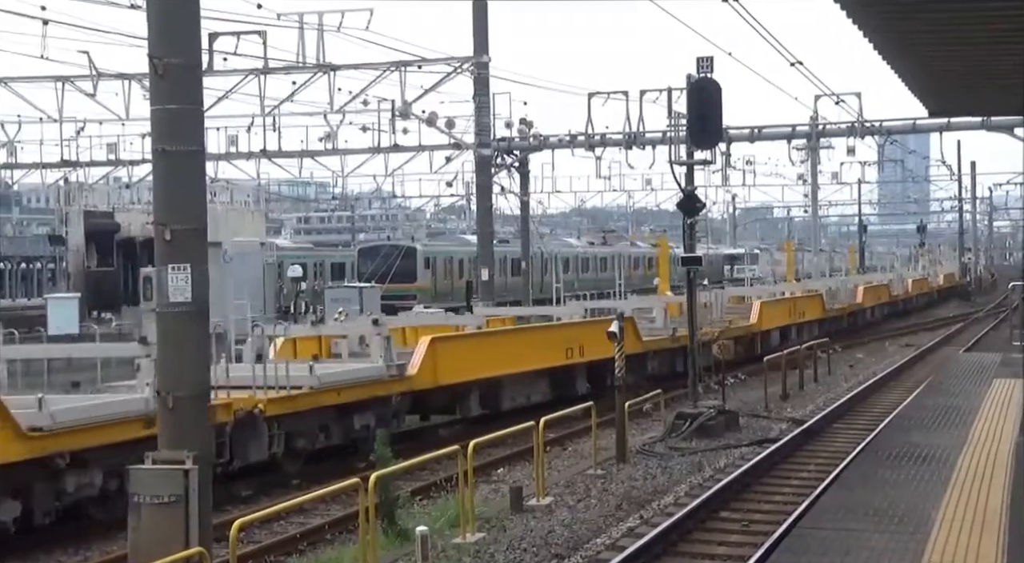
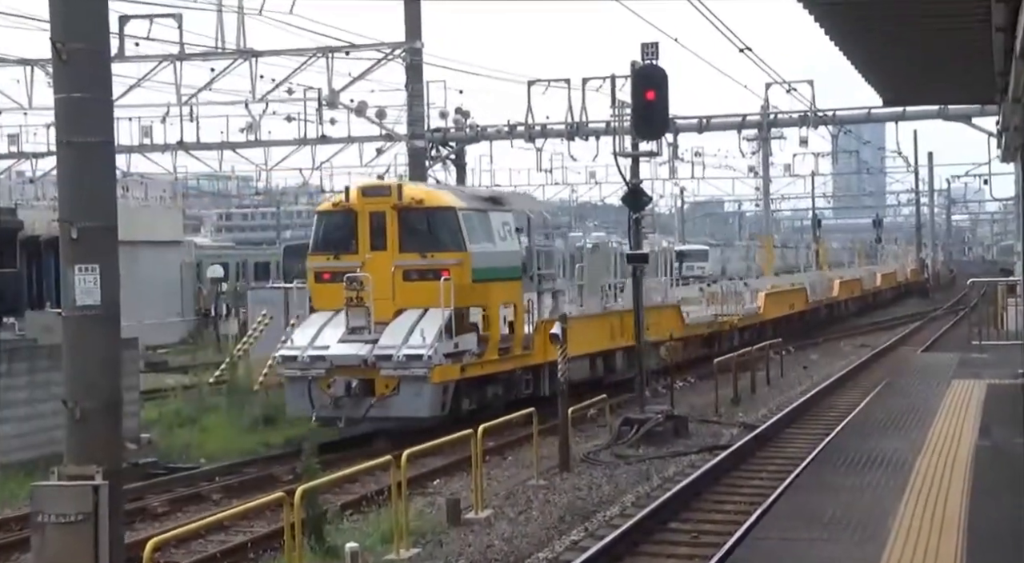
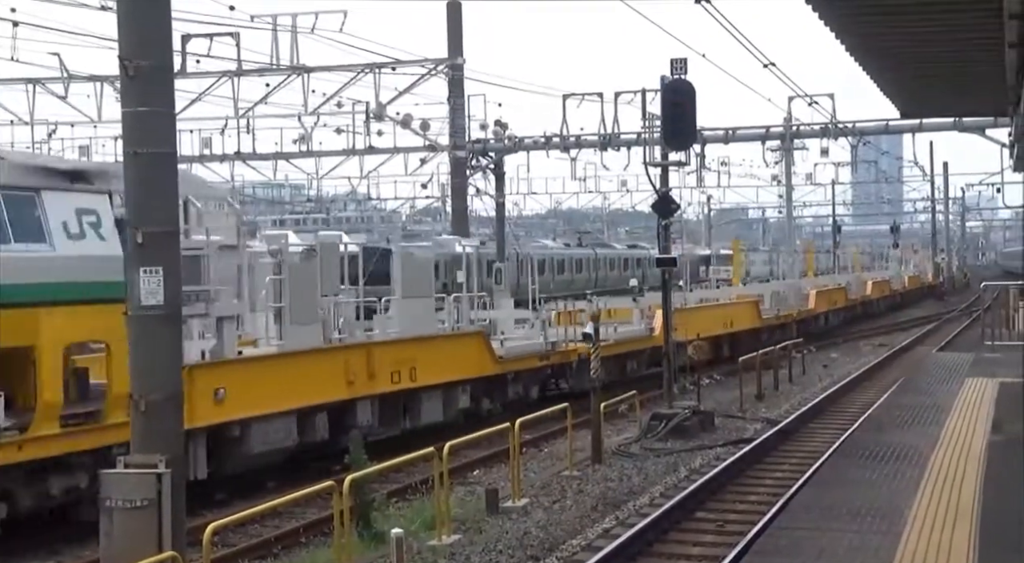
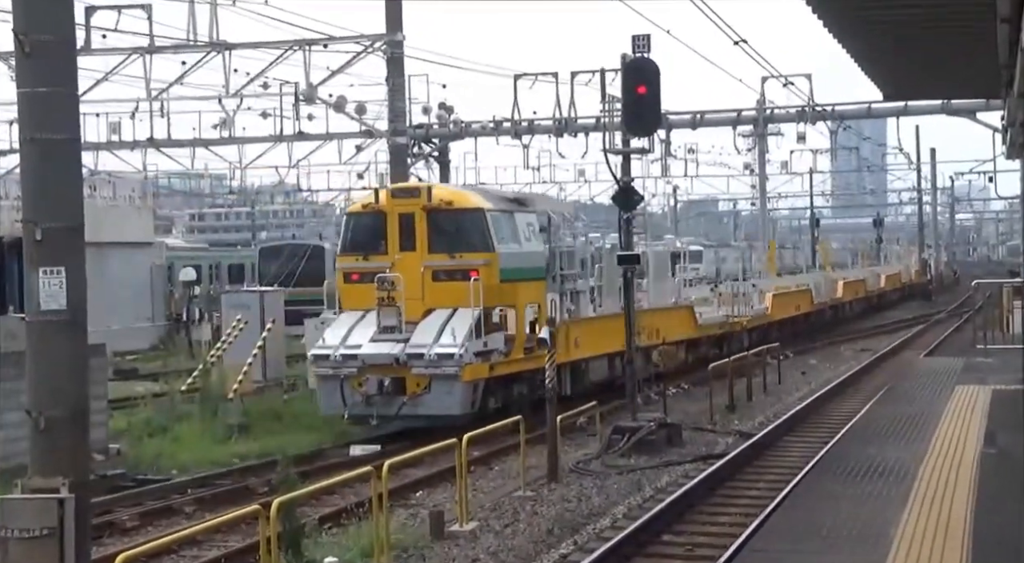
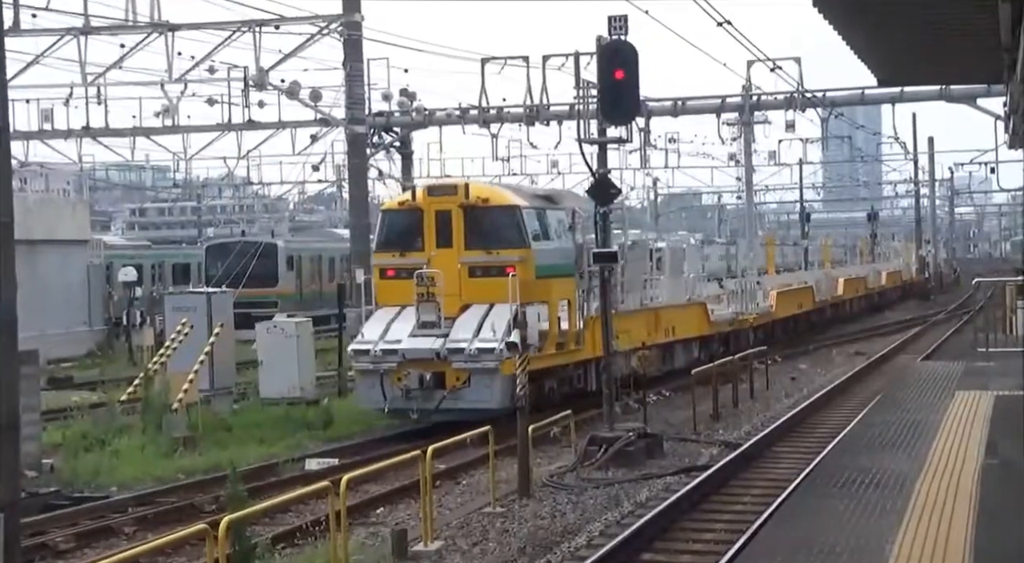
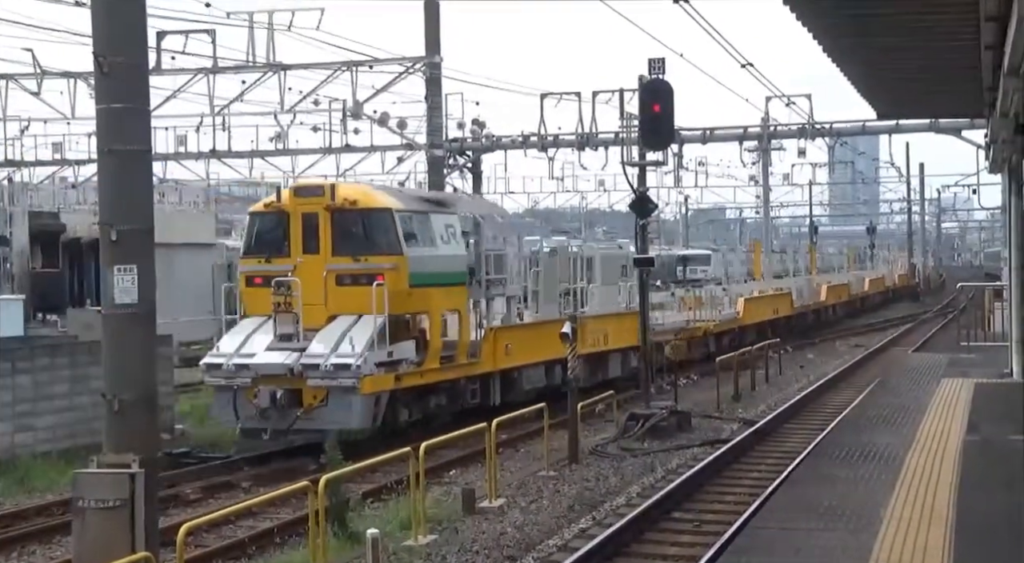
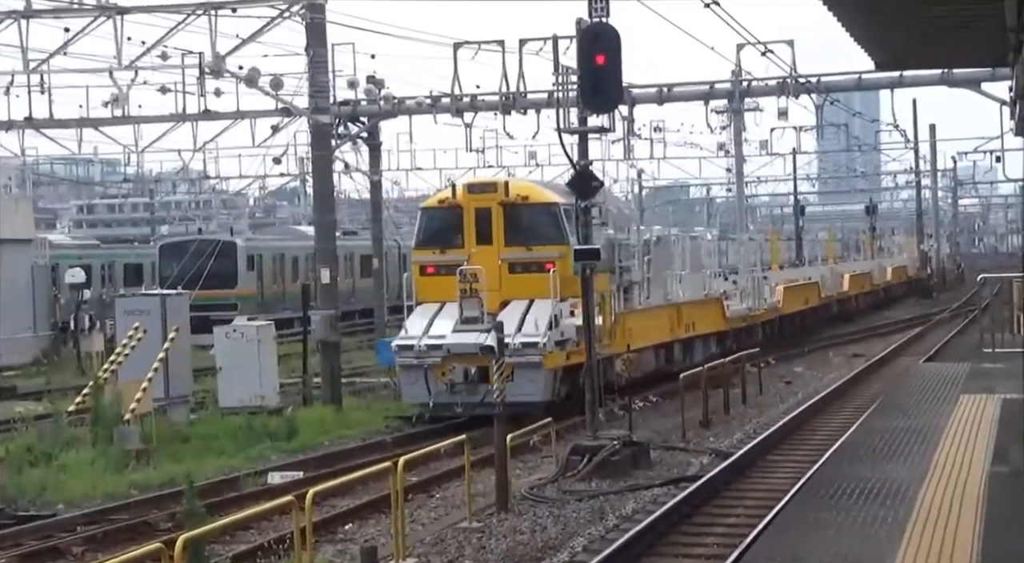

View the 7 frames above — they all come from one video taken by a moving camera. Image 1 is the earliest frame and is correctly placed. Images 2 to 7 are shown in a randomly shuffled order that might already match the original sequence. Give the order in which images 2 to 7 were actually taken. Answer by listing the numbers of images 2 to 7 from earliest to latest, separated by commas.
3, 6, 2, 4, 5, 7
